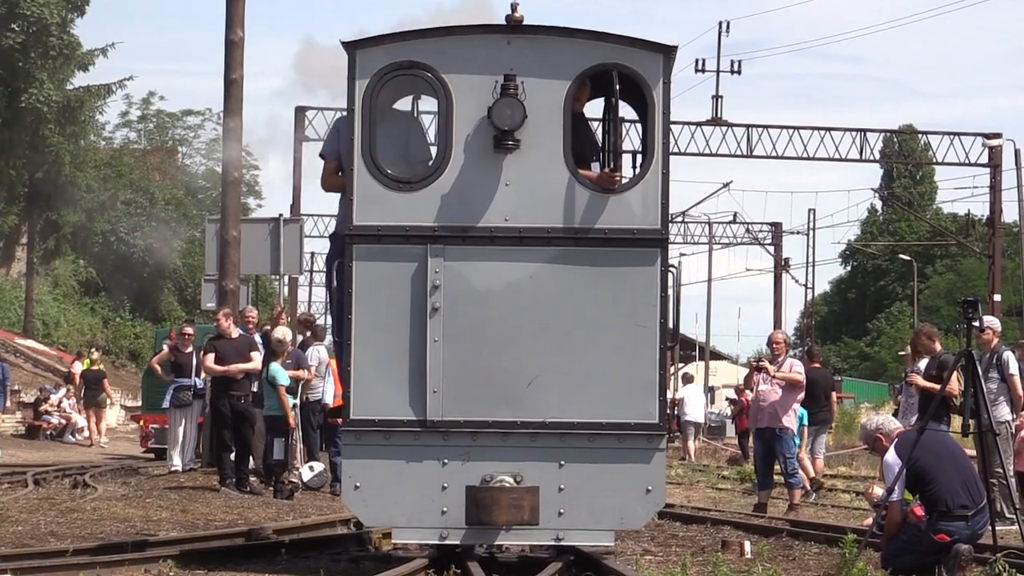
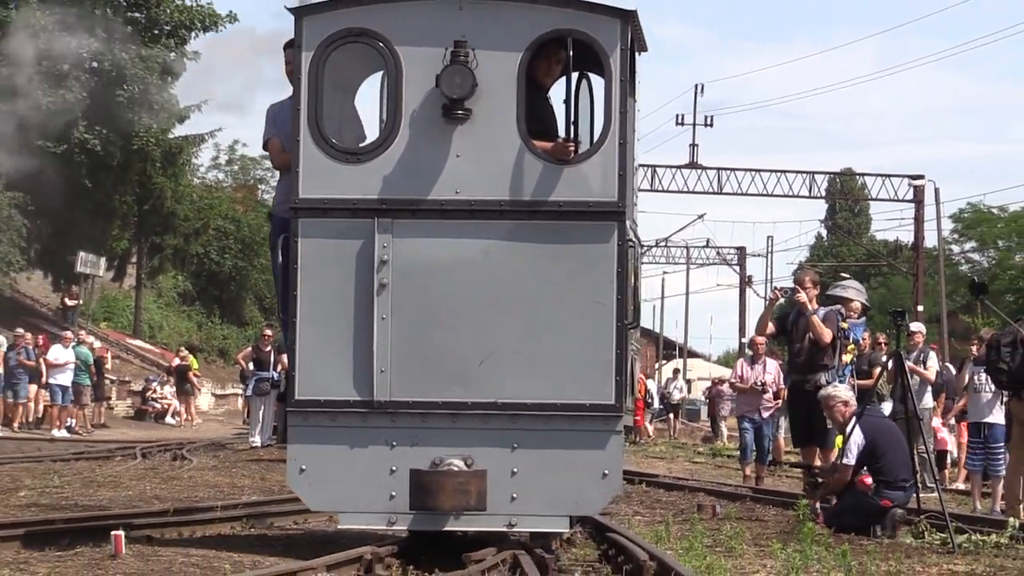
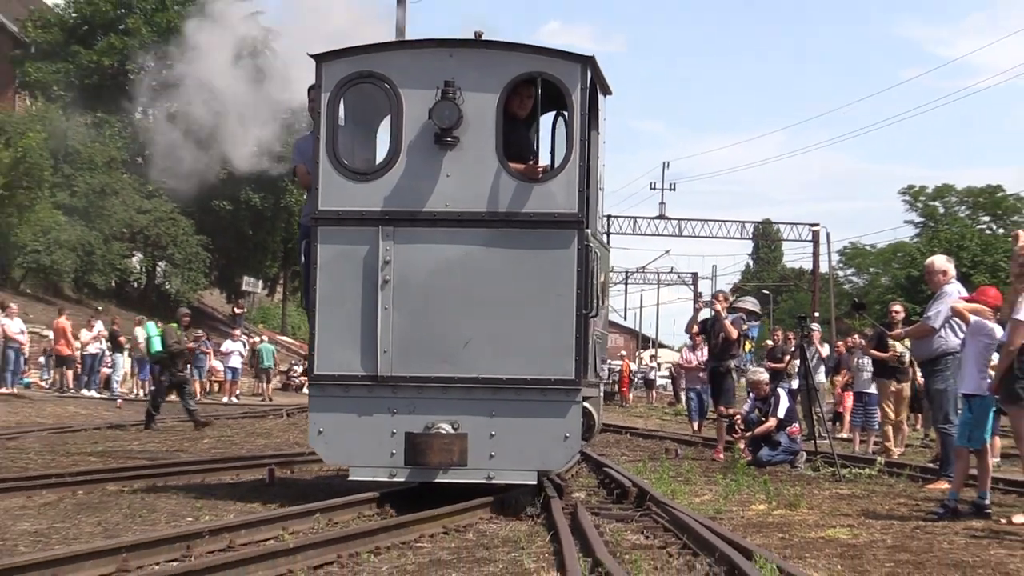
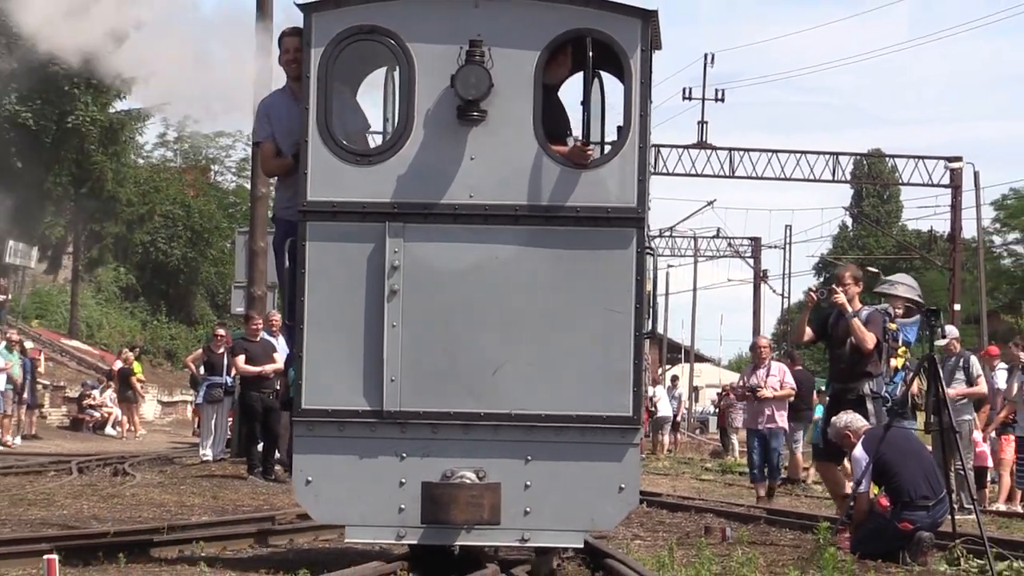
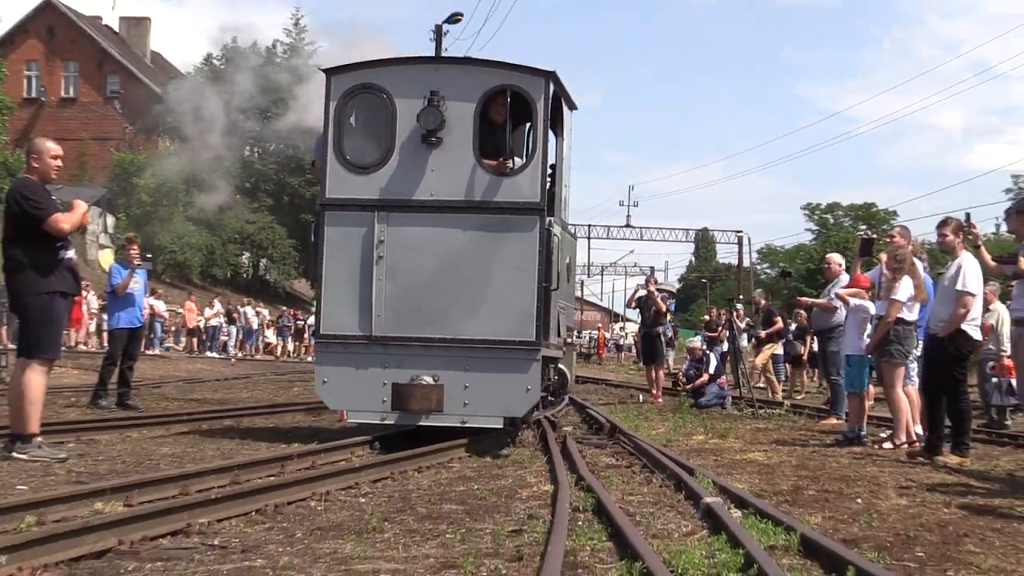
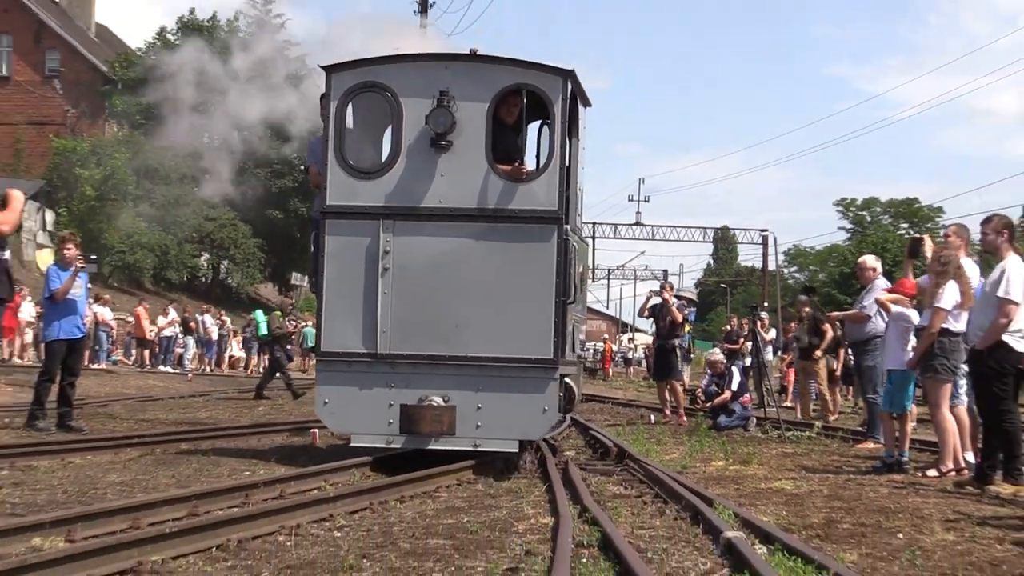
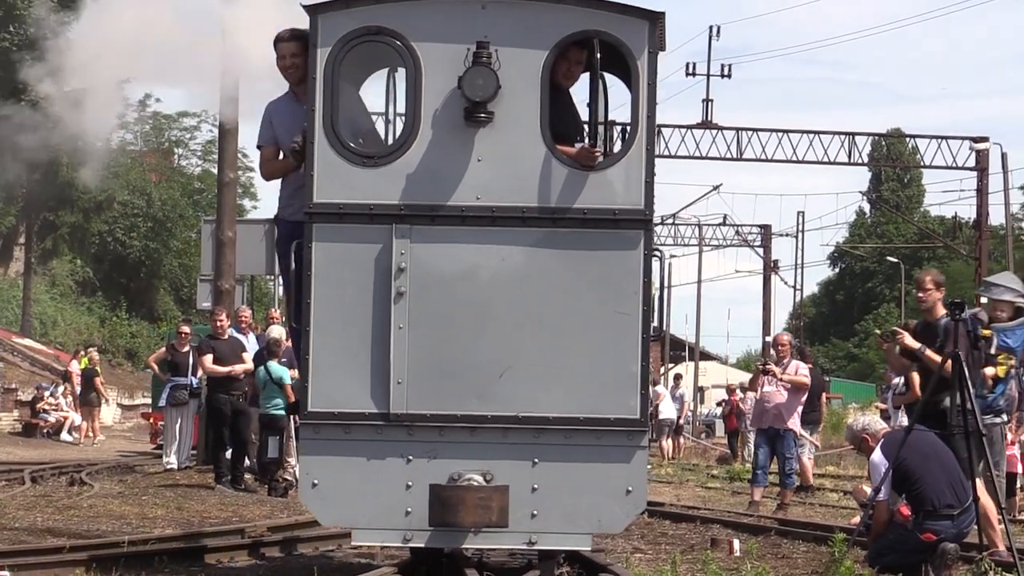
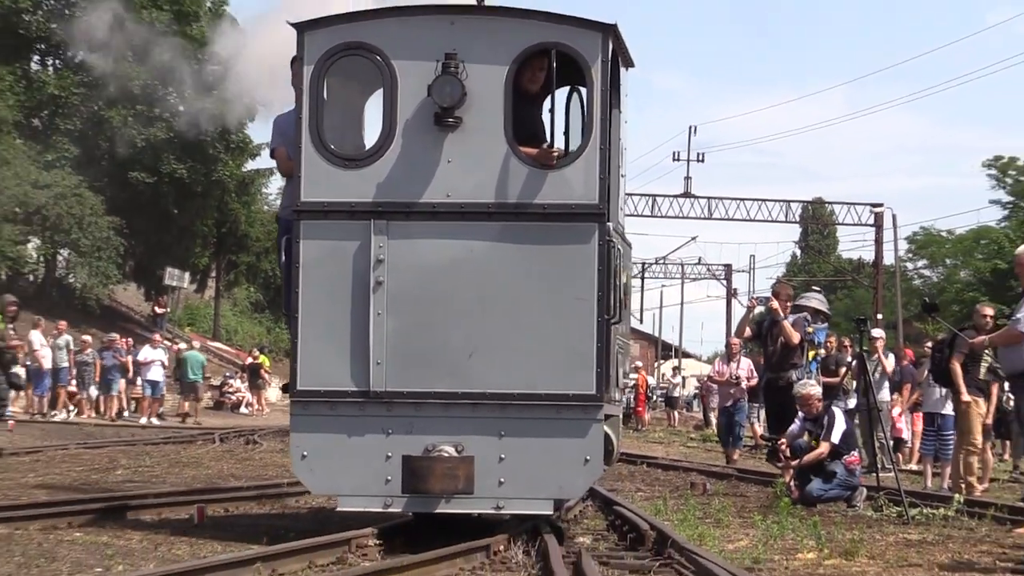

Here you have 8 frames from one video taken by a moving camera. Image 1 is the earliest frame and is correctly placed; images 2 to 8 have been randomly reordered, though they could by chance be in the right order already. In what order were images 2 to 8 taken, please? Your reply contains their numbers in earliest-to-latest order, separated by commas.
7, 4, 2, 8, 3, 6, 5
